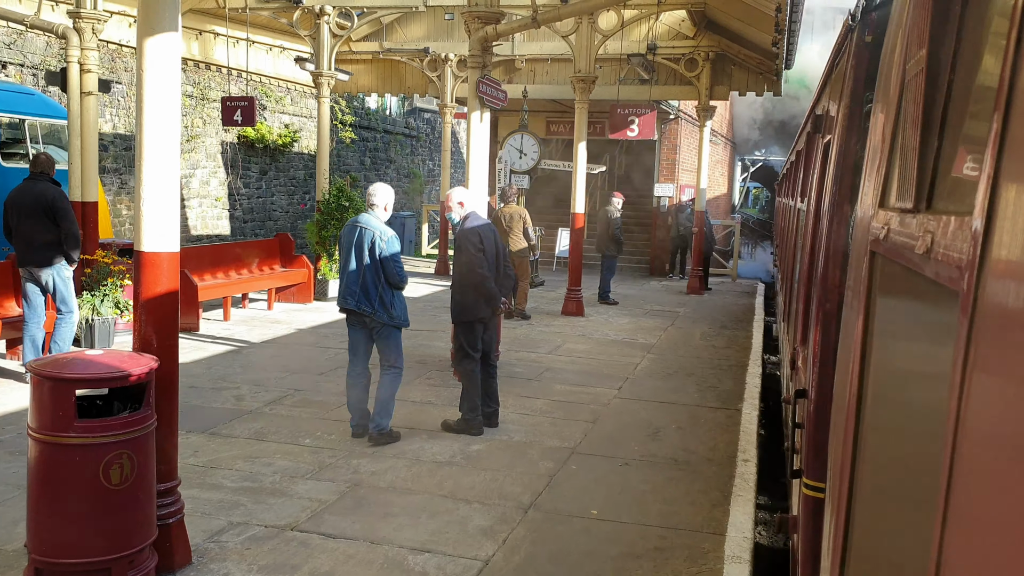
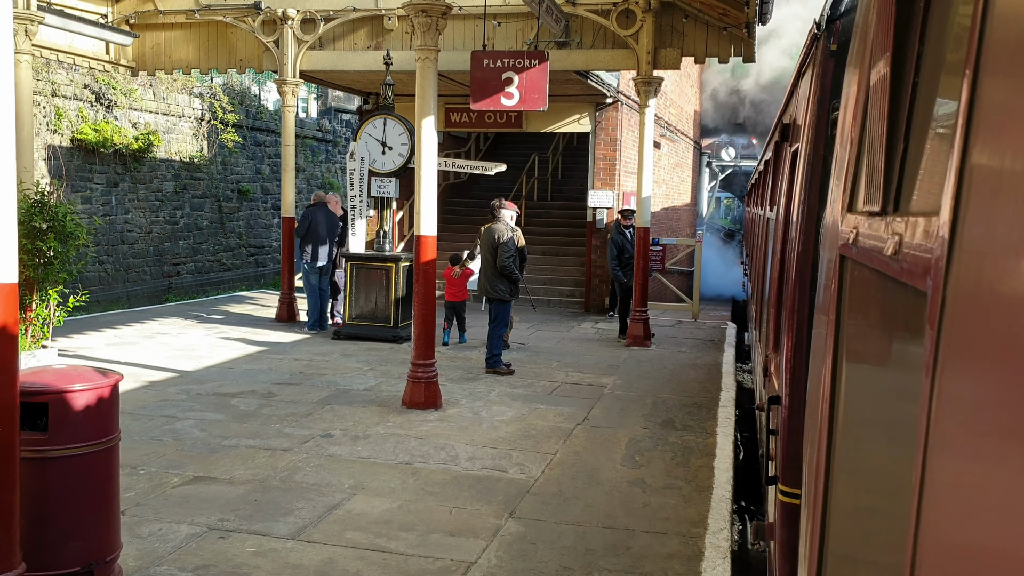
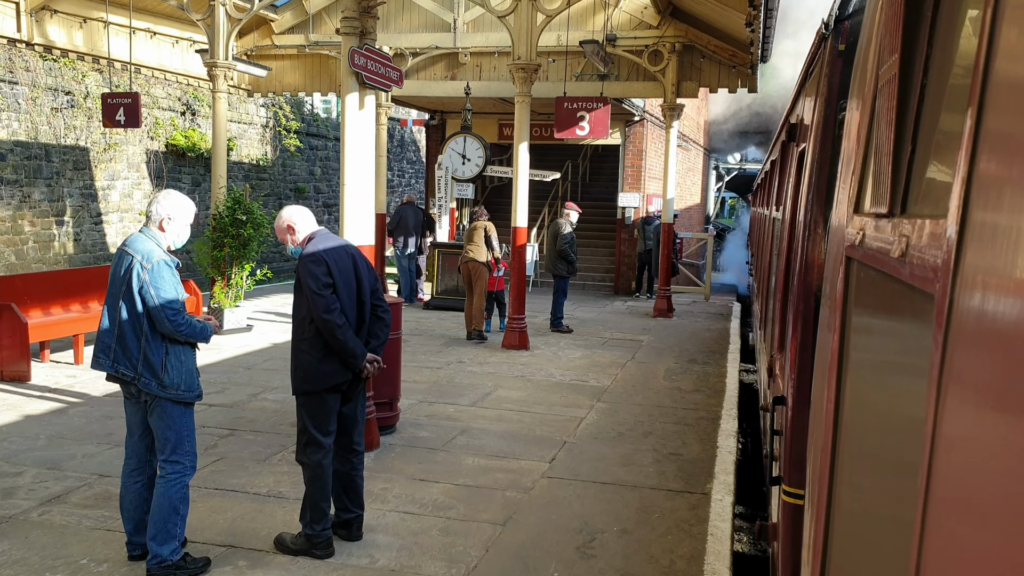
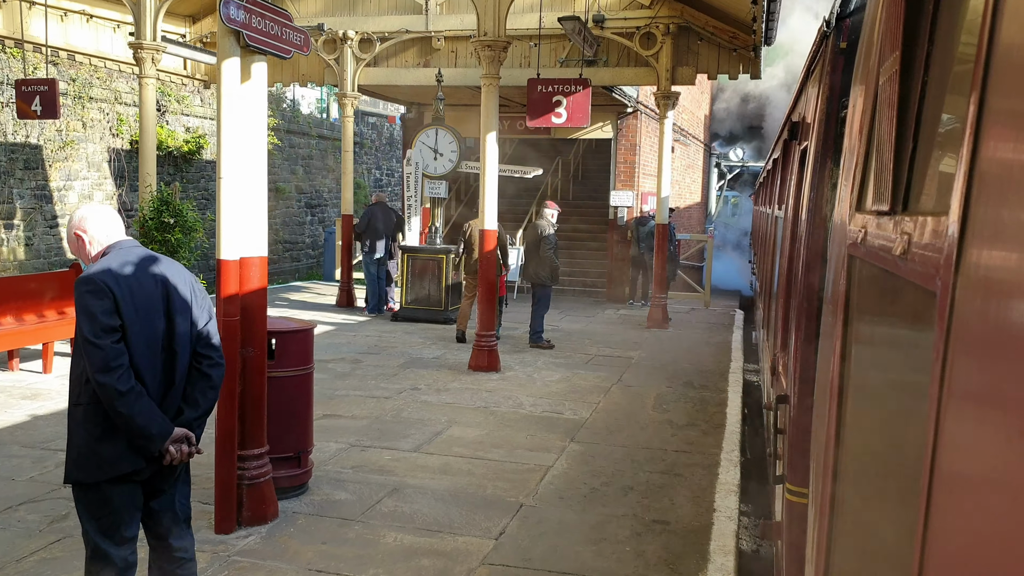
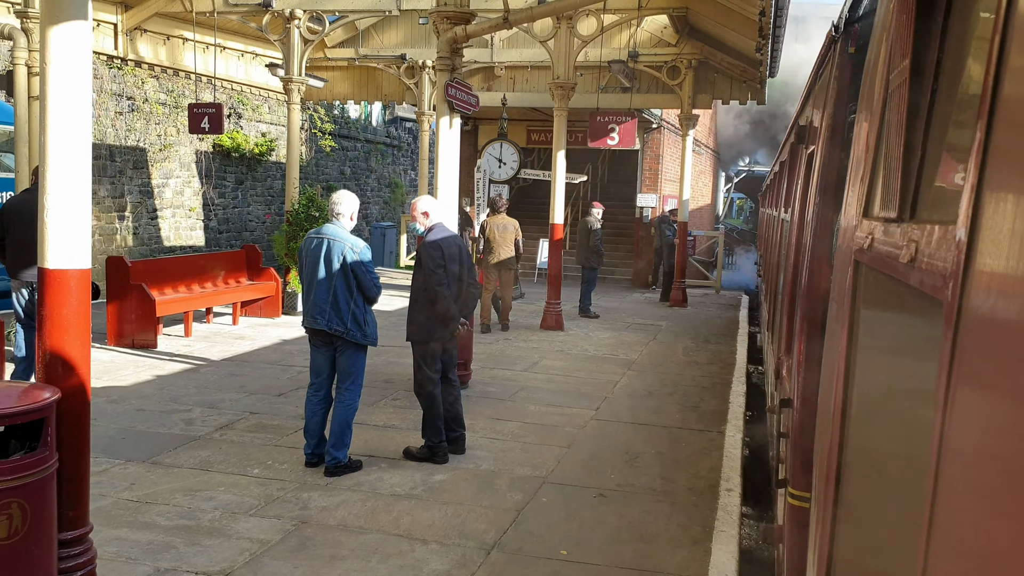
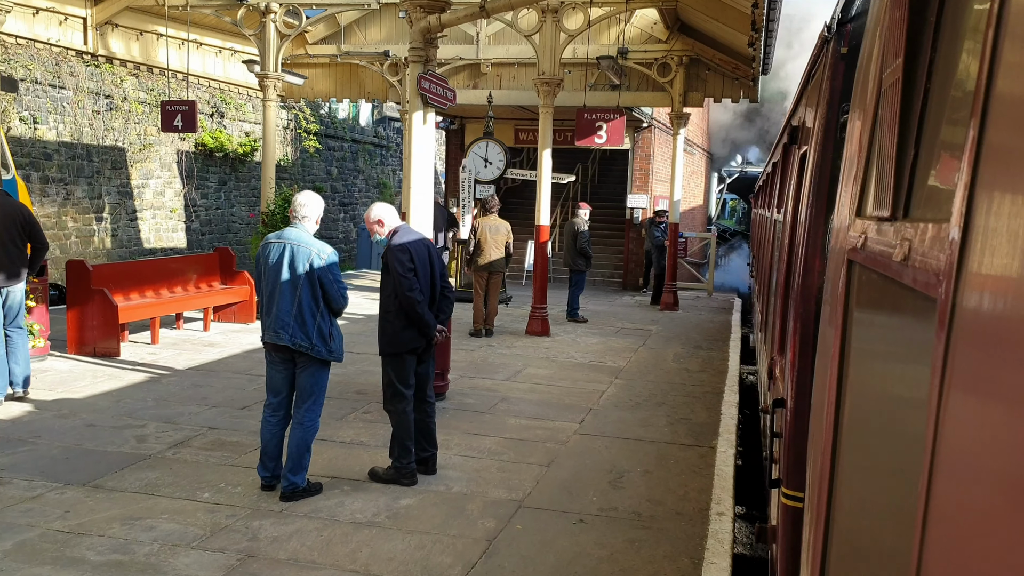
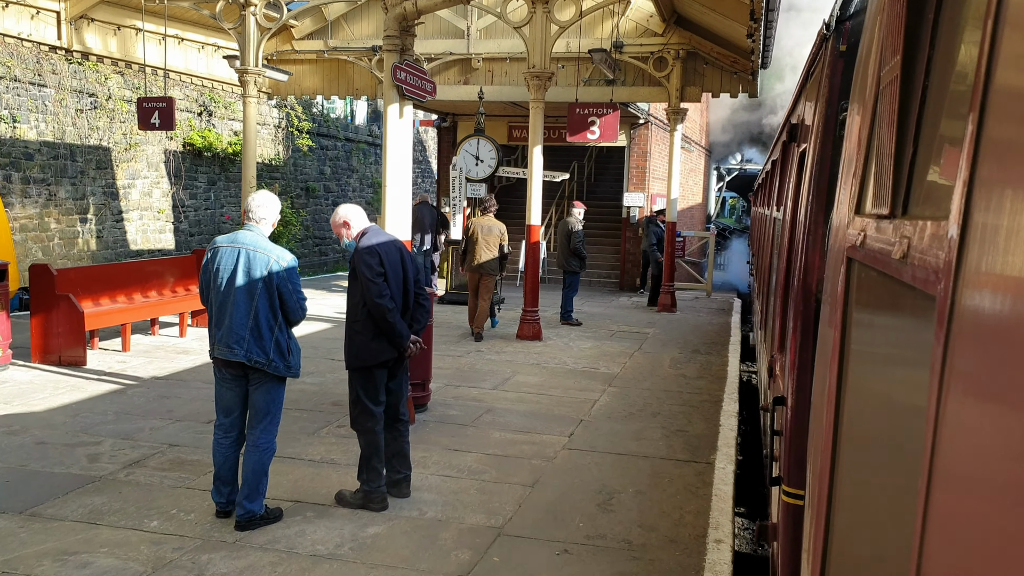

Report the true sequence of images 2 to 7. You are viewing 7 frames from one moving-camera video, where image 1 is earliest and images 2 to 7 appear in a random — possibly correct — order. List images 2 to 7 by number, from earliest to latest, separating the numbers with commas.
5, 6, 7, 3, 4, 2
